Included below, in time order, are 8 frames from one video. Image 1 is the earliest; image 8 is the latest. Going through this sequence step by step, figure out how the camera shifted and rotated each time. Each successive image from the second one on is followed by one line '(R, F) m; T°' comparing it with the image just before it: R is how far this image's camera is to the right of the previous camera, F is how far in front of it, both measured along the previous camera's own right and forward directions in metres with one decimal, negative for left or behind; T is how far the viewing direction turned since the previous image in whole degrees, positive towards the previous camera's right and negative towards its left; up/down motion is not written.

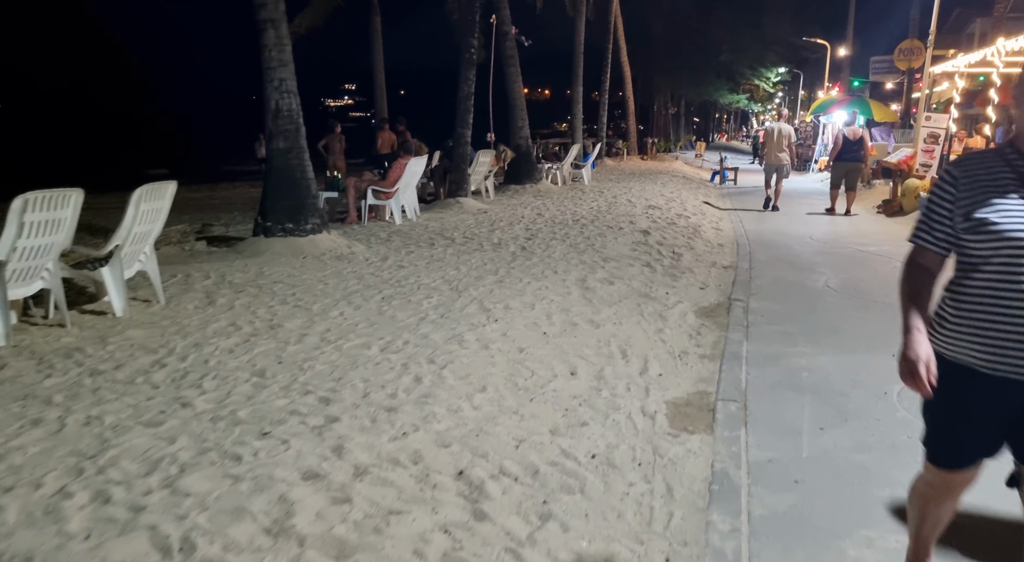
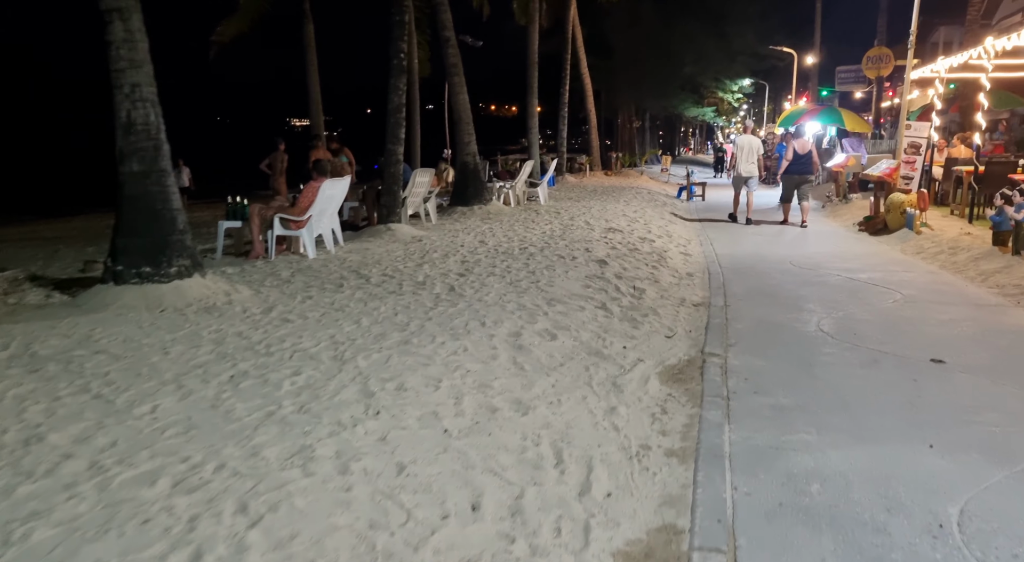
(+0.4, +1.5) m; +2°
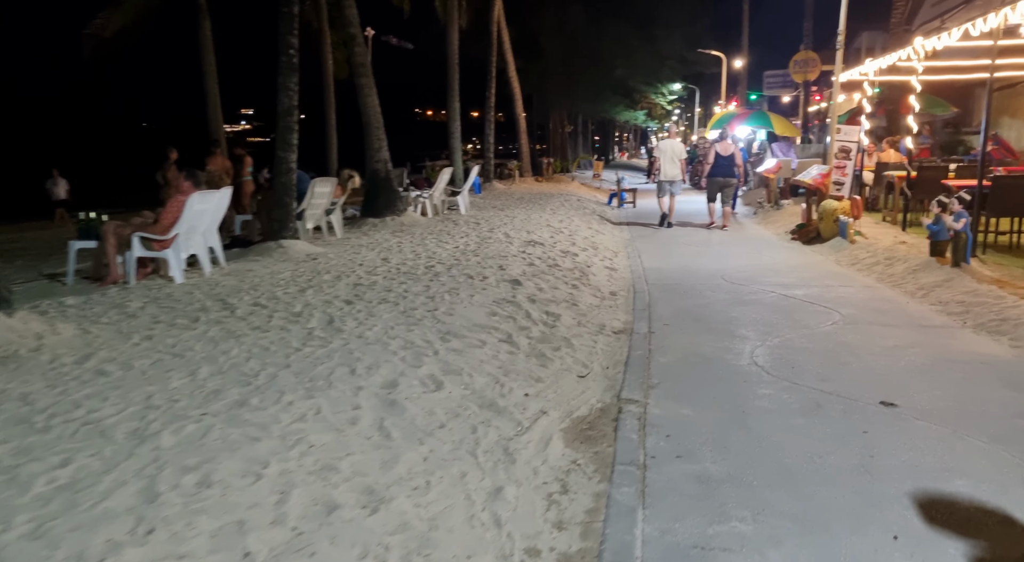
(+0.4, +1.0) m; +5°
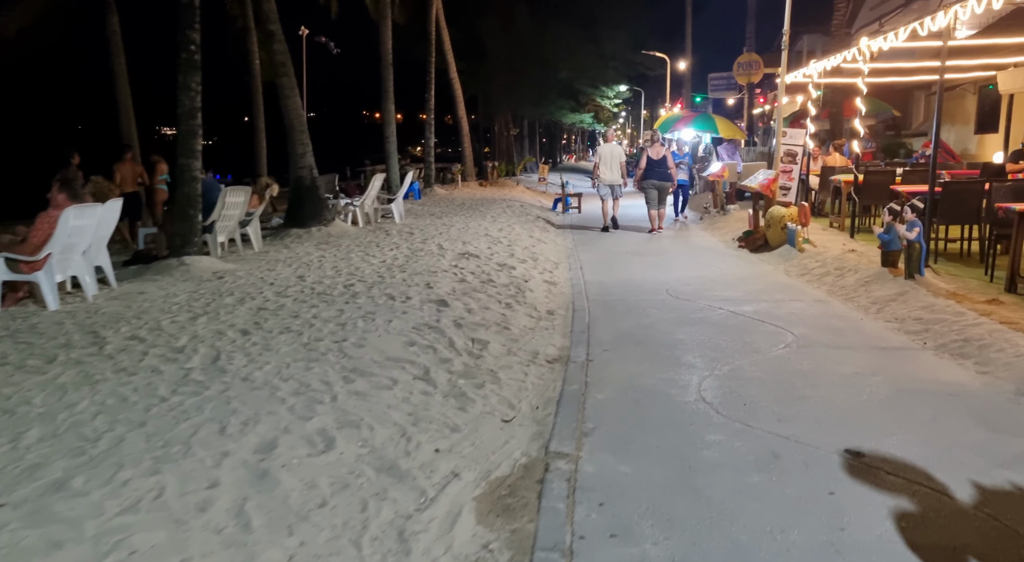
(+0.3, +0.7) m; +4°
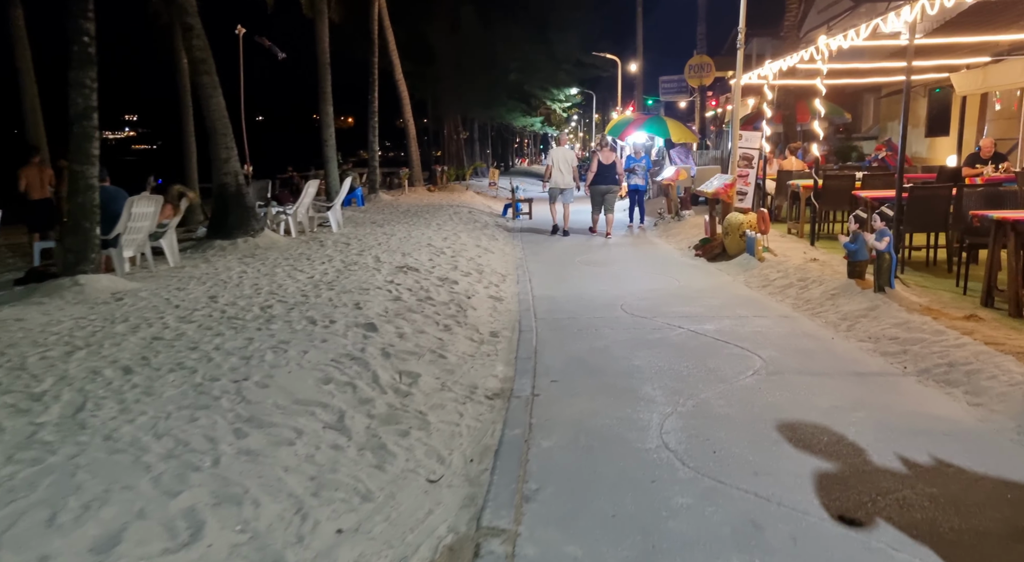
(+0.2, +0.8) m; +3°
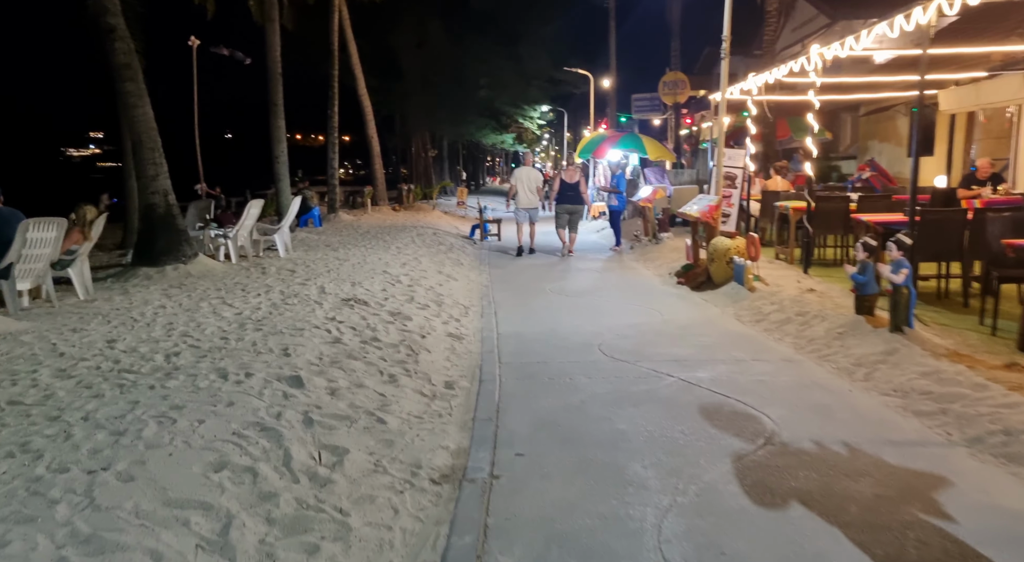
(+0.1, +1.1) m; +2°
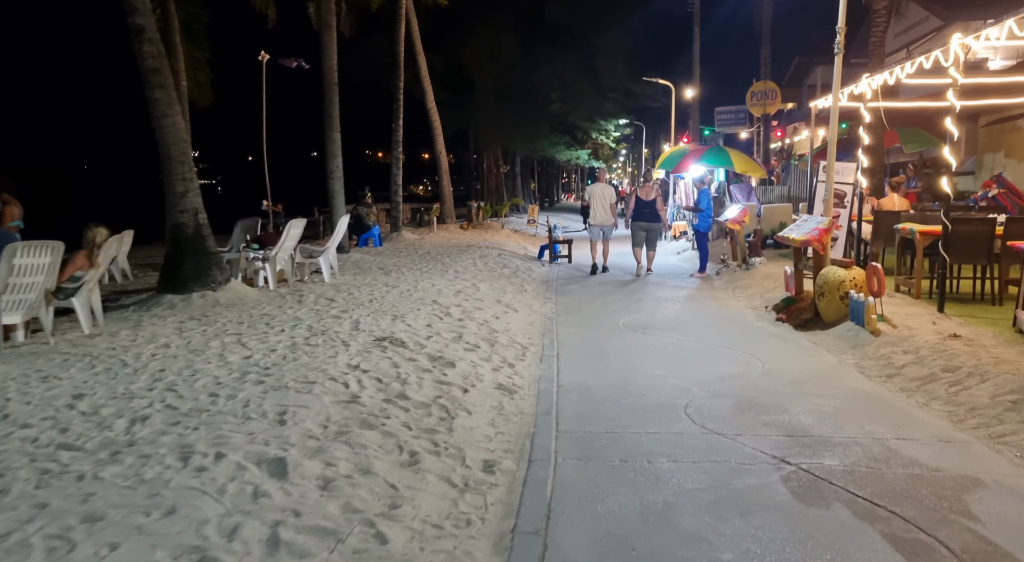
(+0.1, +1.4) m; -6°
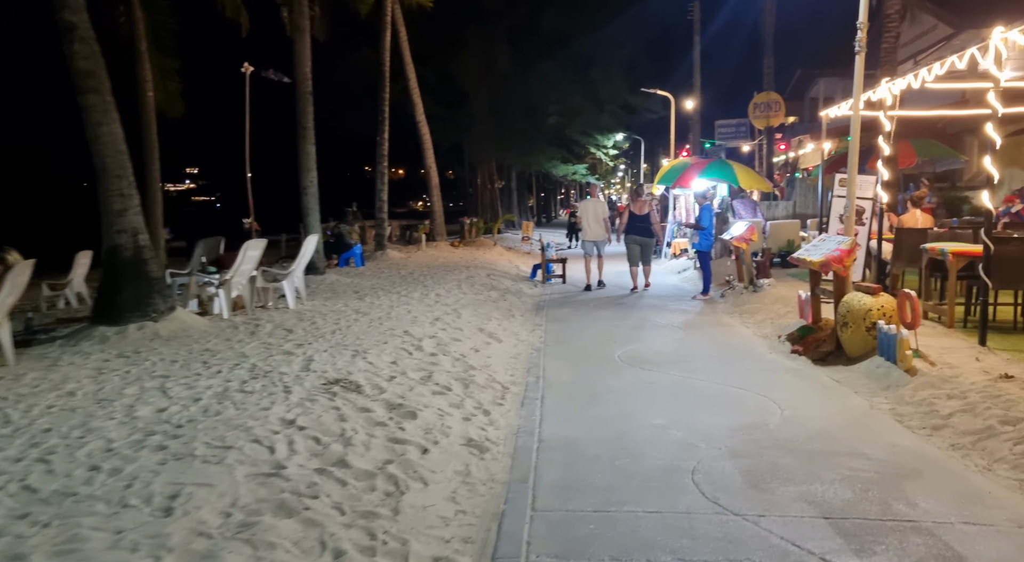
(+0.2, +1.0) m; 0°
